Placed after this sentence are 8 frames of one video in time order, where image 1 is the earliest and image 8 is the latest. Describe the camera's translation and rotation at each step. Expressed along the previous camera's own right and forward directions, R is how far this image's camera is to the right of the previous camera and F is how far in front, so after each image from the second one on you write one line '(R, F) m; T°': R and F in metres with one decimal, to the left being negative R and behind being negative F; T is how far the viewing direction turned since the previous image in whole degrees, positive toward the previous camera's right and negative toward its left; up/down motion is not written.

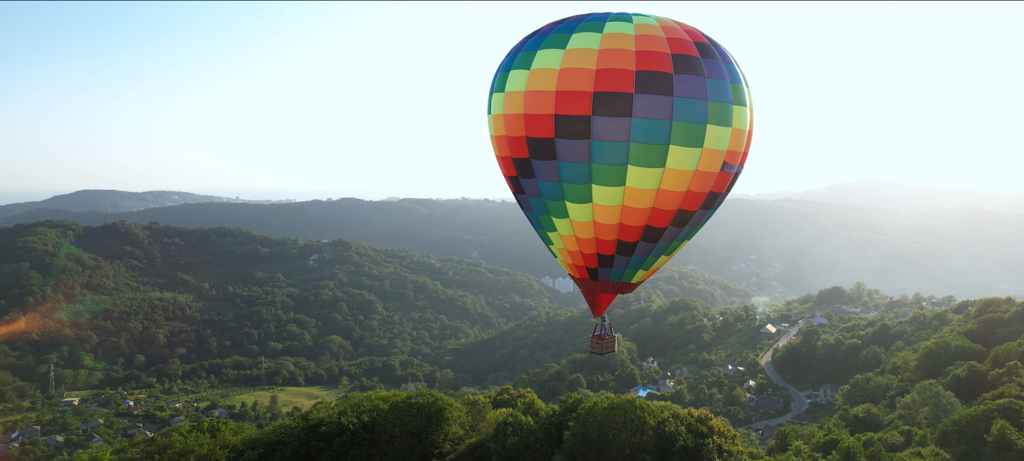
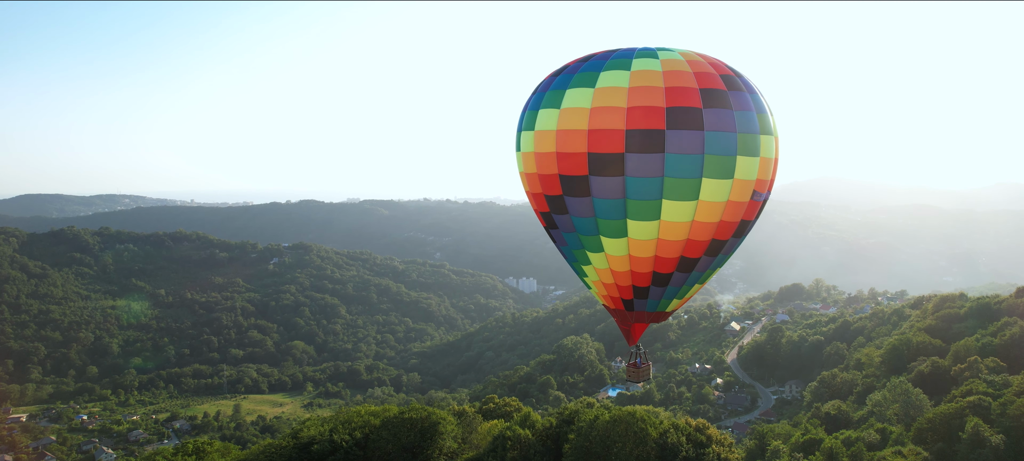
(-0.3, 0.0) m; +3°
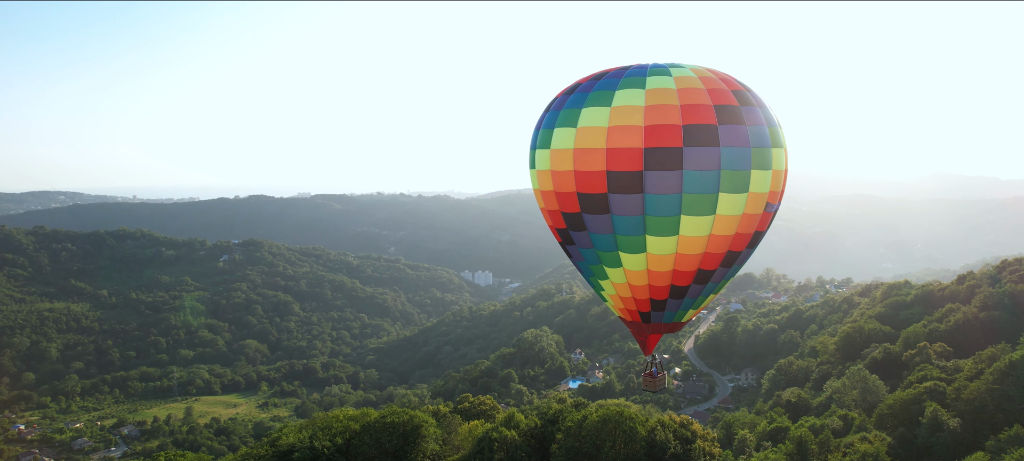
(-0.3, 0.0) m; +4°
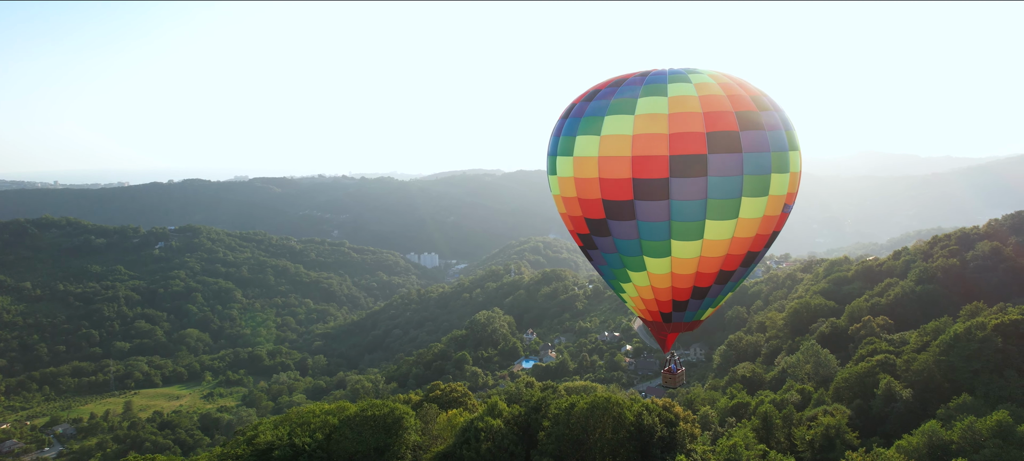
(-0.4, 0.0) m; +5°
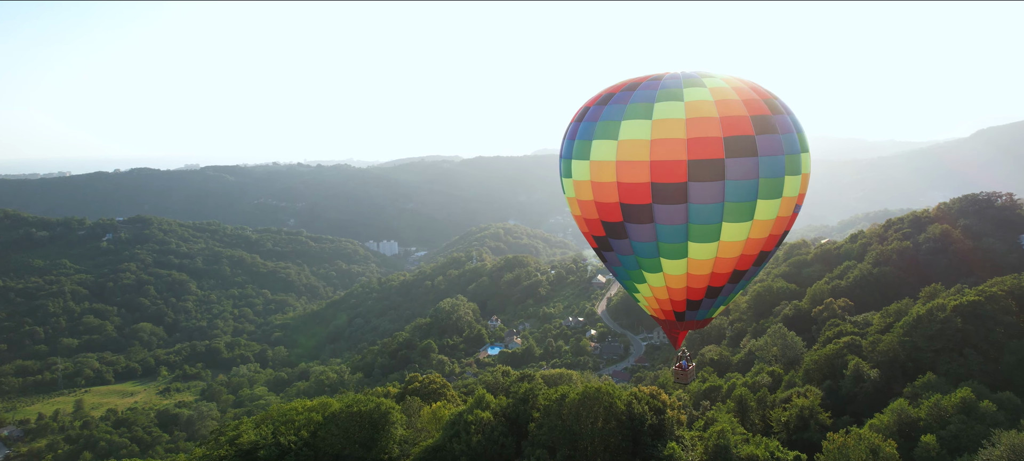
(-0.3, 0.0) m; +4°
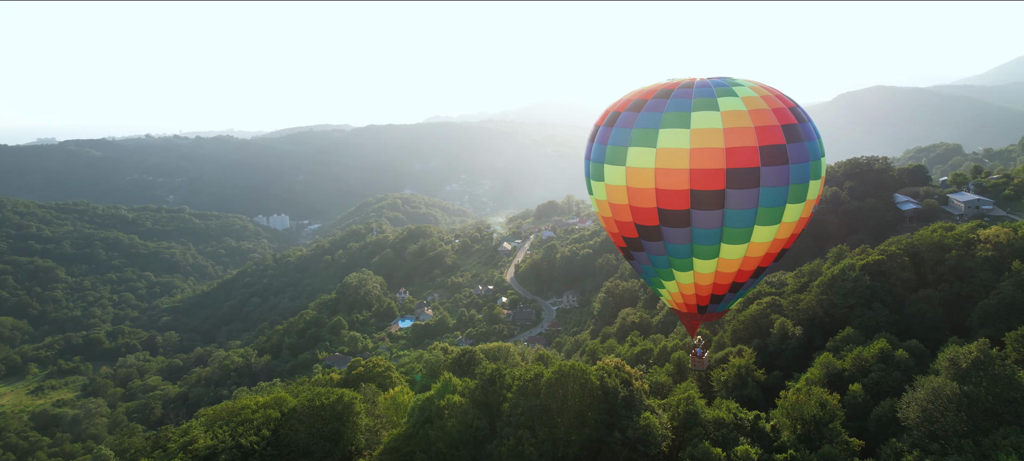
(-0.7, +0.1) m; +9°
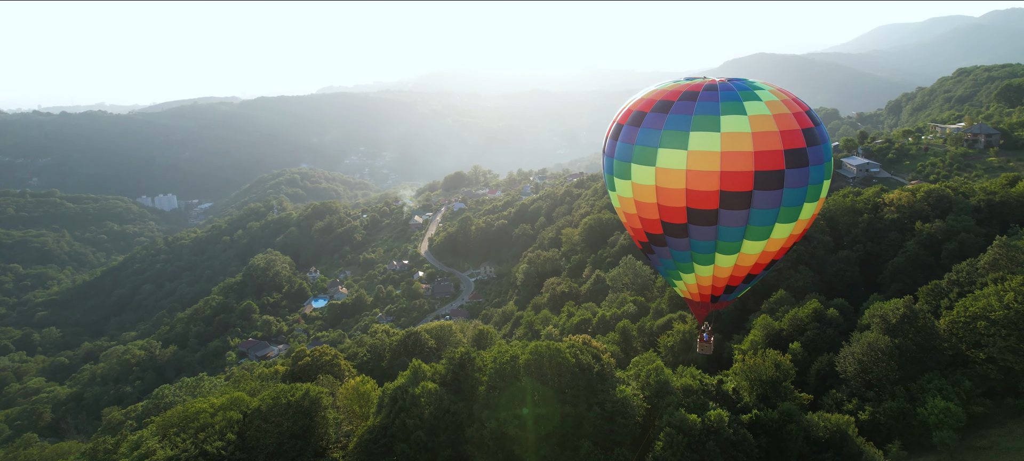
(-0.7, +0.1) m; +9°
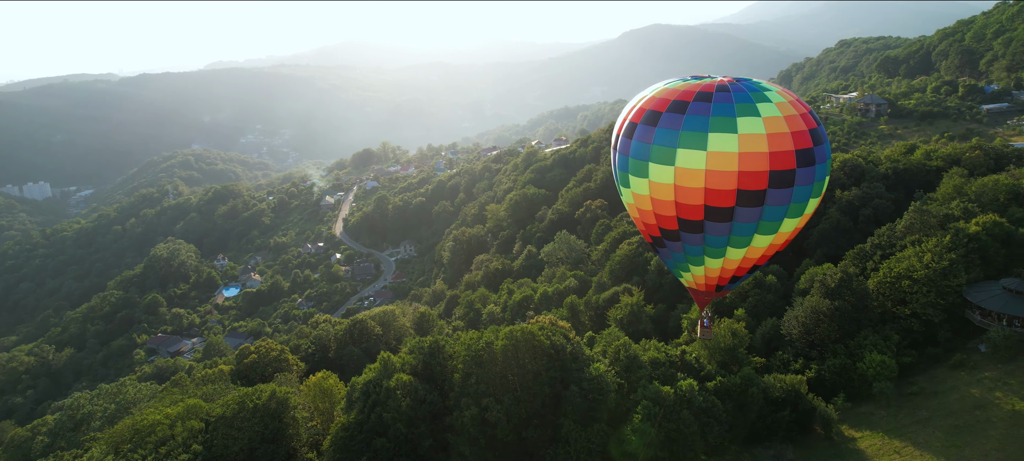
(-0.6, +0.1) m; +8°
